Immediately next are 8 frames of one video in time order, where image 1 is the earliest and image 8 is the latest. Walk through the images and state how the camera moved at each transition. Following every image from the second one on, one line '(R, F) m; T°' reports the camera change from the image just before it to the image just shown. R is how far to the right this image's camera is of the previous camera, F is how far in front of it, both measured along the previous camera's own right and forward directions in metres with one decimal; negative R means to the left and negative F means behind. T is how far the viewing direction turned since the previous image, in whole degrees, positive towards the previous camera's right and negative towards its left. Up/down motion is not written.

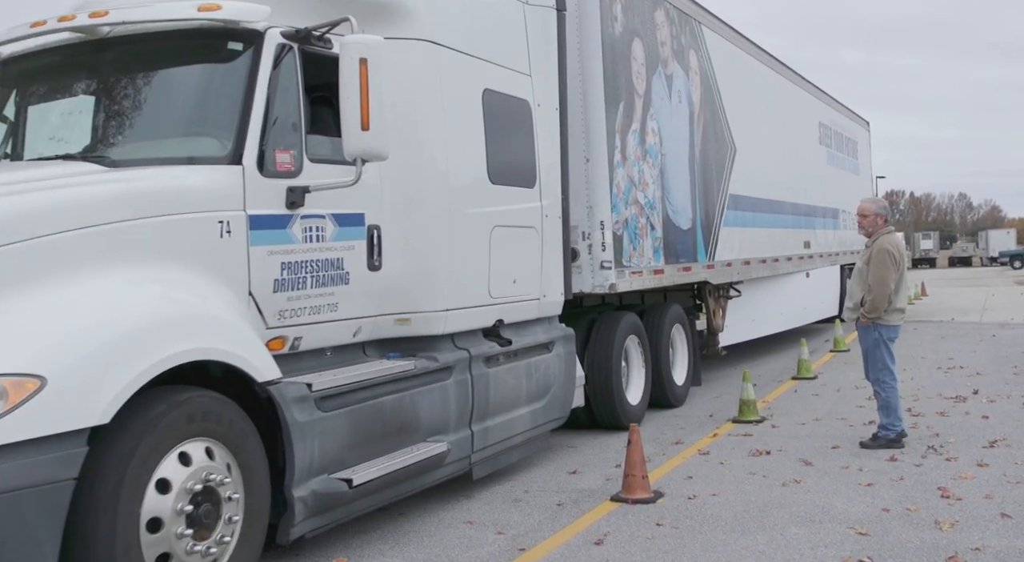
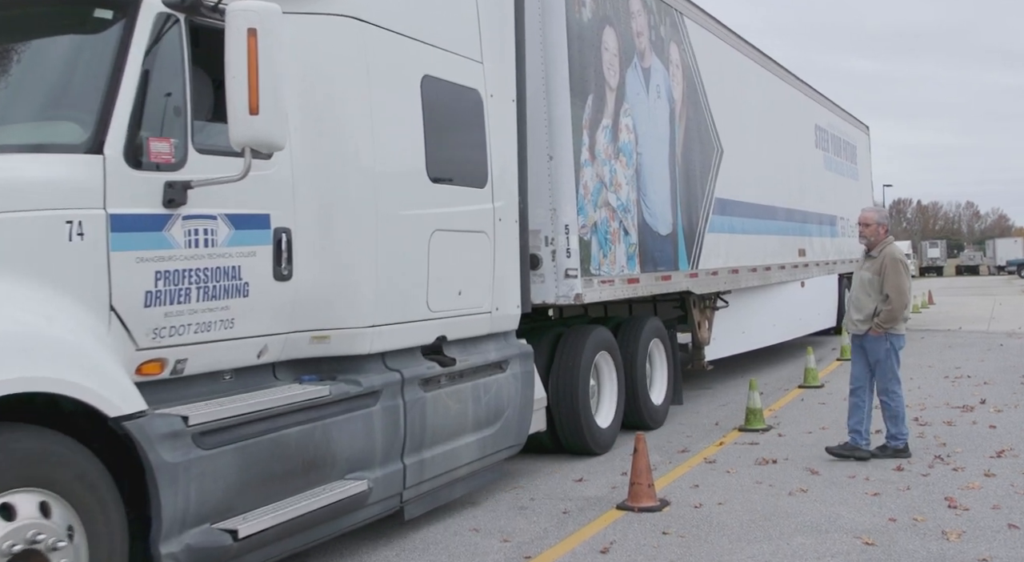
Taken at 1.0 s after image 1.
(+0.4, +0.8) m; 0°
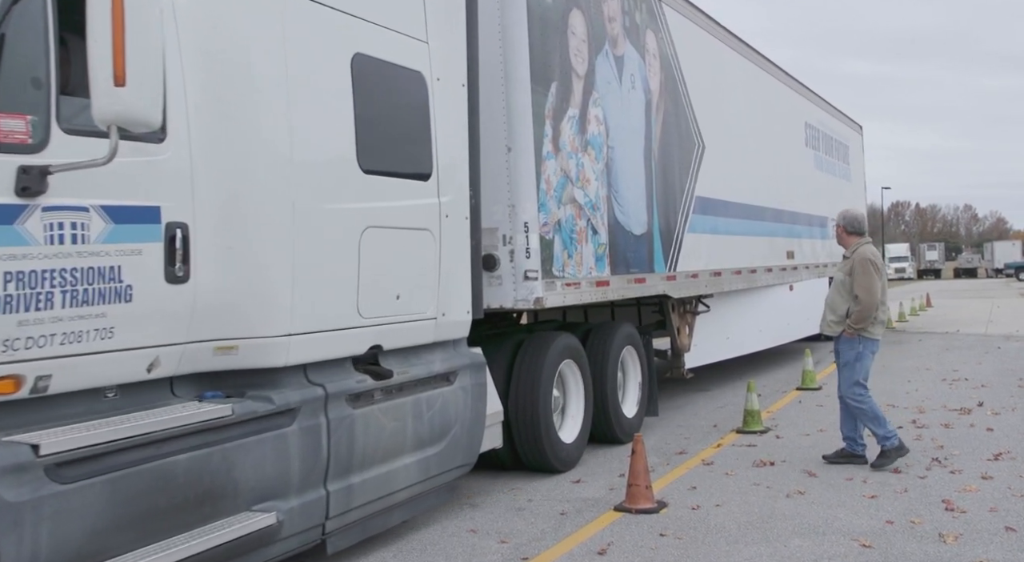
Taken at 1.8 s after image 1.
(+0.3, +0.7) m; 0°
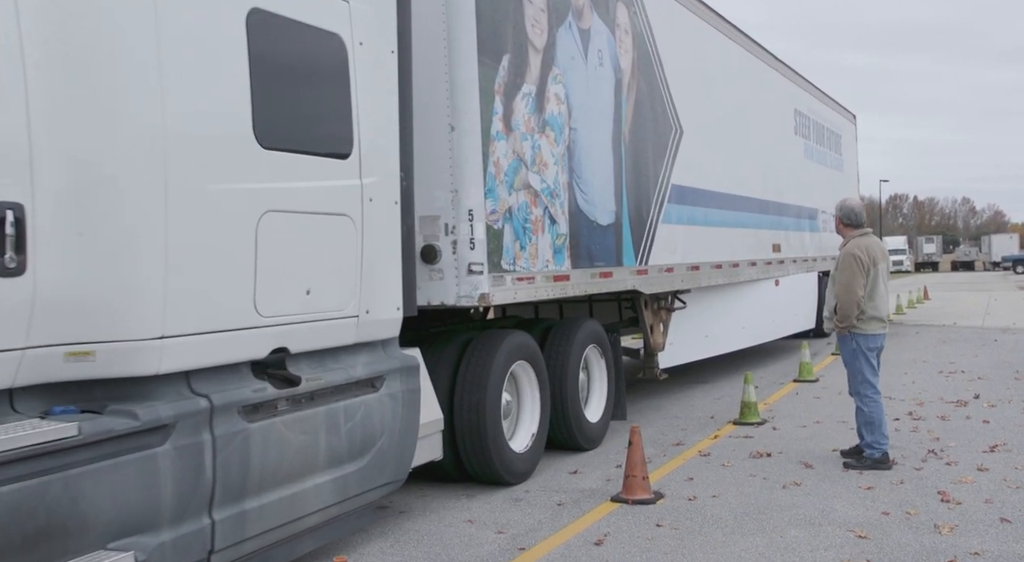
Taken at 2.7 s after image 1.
(+0.3, +0.7) m; 0°
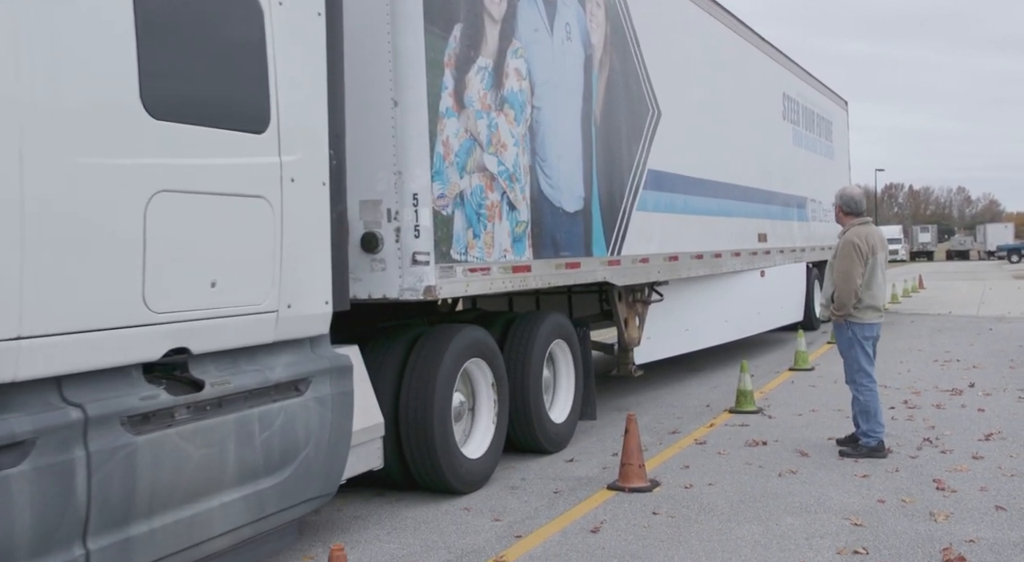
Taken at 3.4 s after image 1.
(+0.3, +0.6) m; 0°
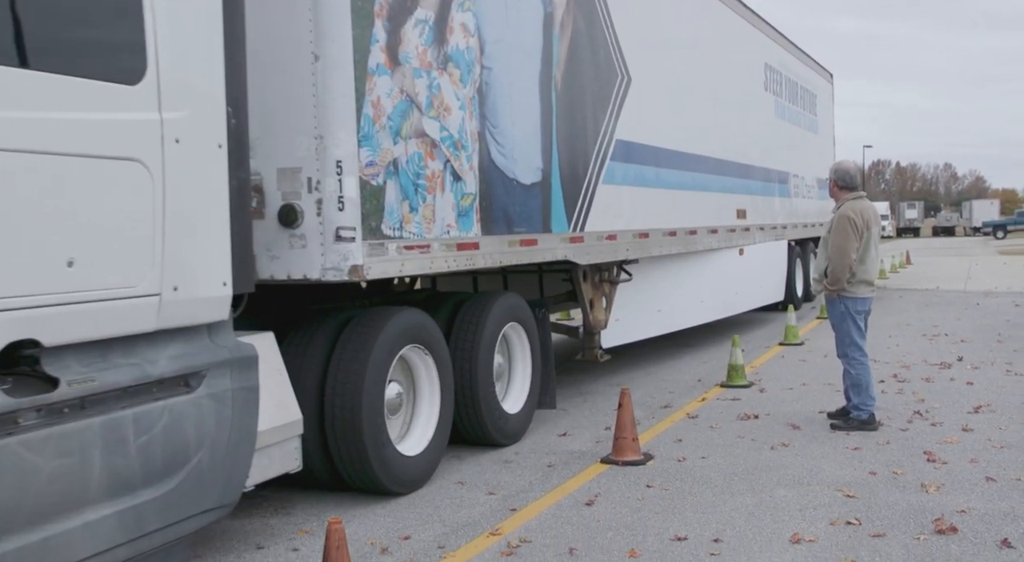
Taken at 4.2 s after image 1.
(+0.3, +0.7) m; +1°
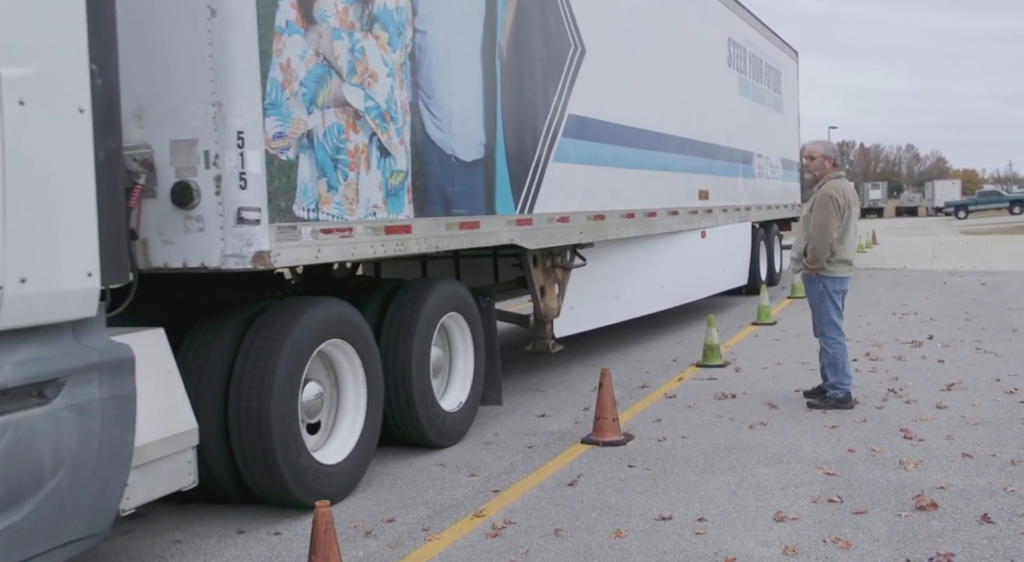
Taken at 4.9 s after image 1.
(+0.2, +0.6) m; +2°
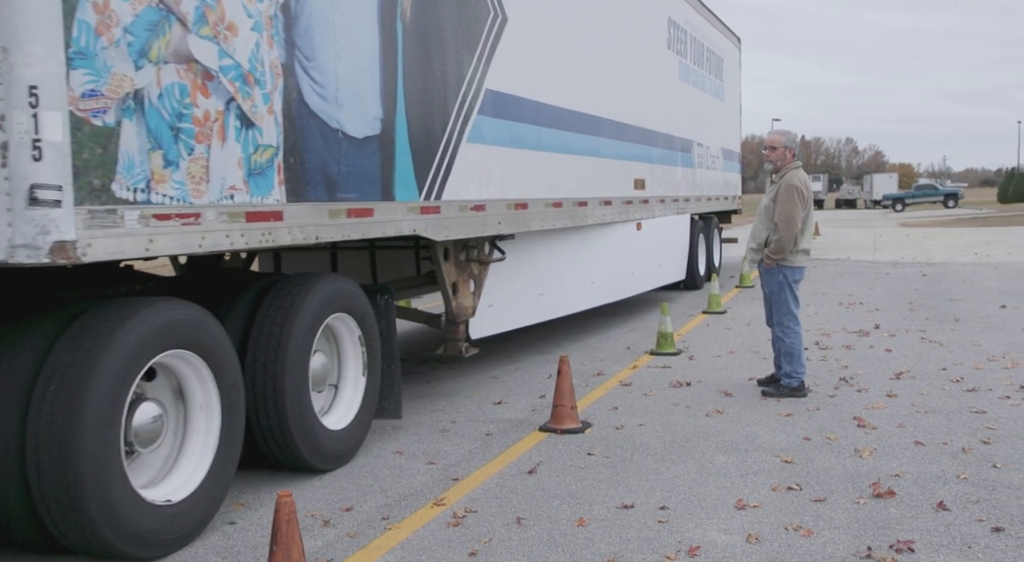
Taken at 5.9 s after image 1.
(+0.2, +0.9) m; +3°
